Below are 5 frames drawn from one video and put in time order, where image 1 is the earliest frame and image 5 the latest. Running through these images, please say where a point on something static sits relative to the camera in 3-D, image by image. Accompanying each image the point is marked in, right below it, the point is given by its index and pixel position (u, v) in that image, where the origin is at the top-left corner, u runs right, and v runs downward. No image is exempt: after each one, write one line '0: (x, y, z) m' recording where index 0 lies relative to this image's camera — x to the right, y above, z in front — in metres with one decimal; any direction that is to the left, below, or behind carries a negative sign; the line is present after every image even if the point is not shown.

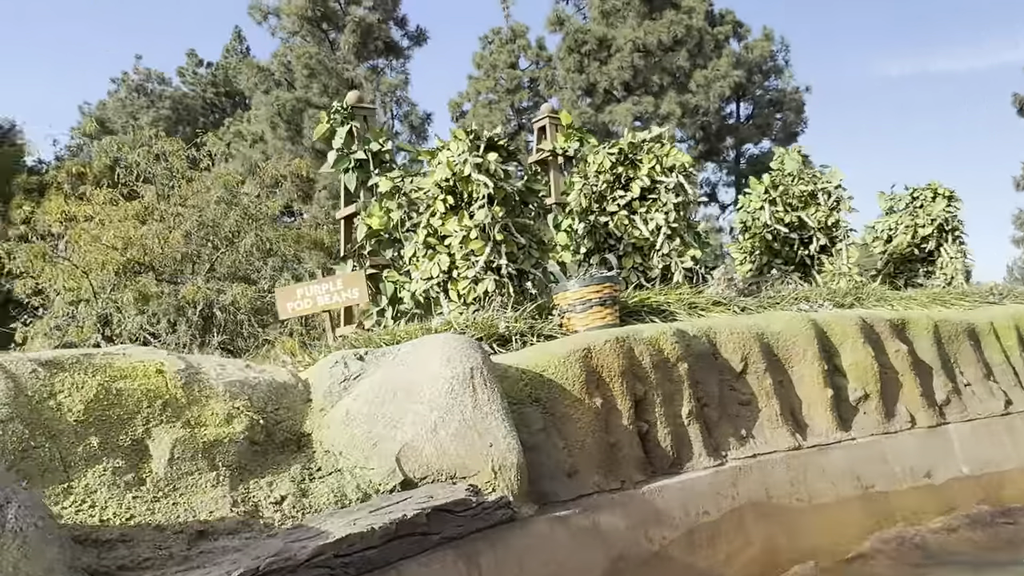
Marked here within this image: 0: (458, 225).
0: (-0.3, +0.3, +4.3) m
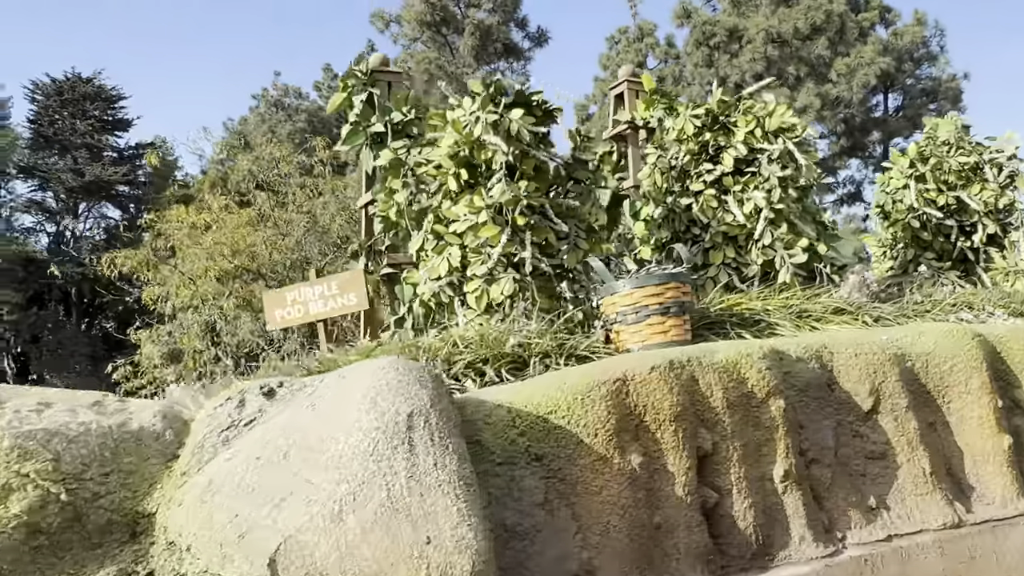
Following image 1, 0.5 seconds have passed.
0: (-0.2, +0.3, +3.2) m
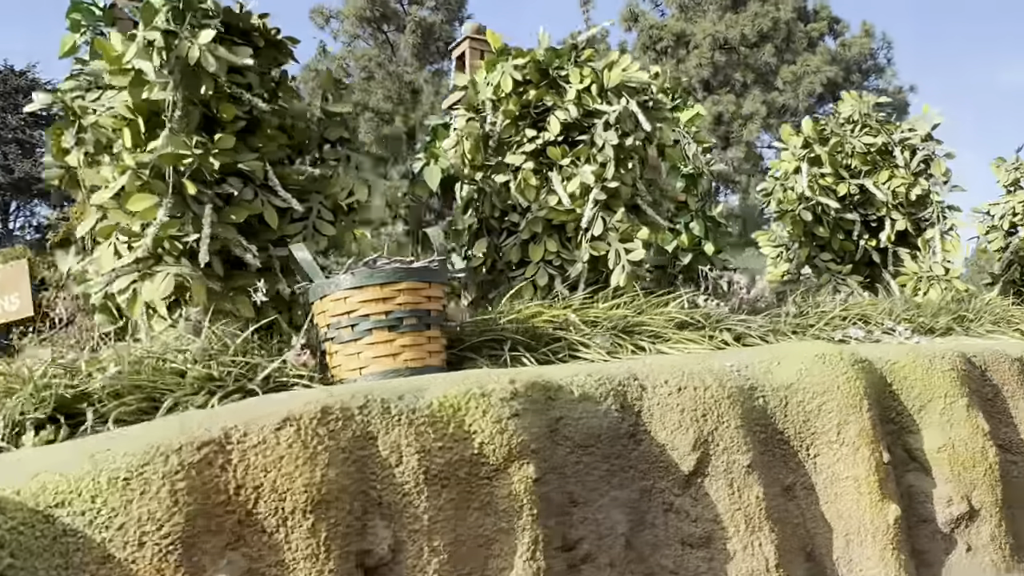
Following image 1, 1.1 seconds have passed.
0: (-1.0, +0.3, +2.2) m
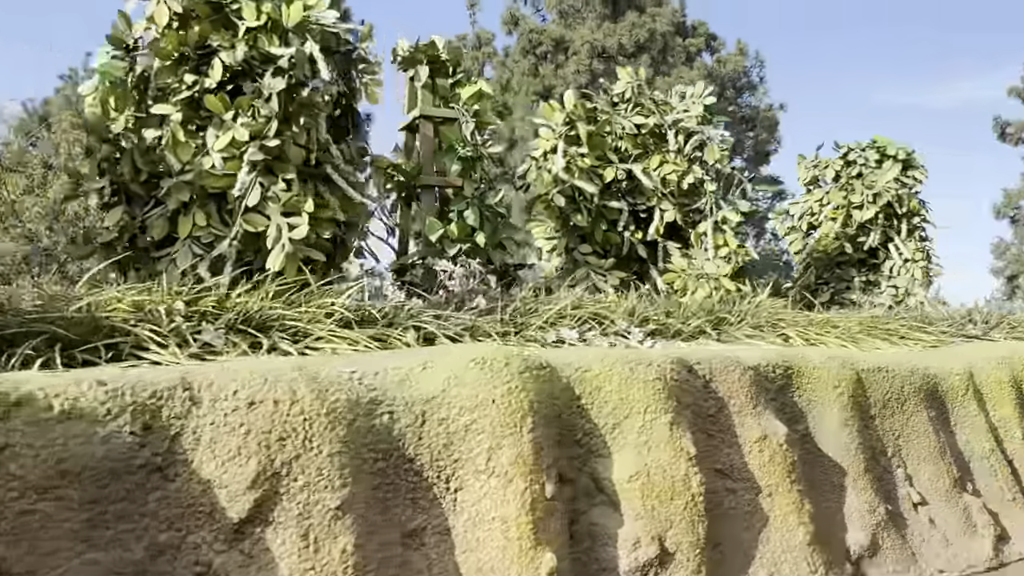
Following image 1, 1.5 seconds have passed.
0: (-1.8, +0.4, +1.5) m
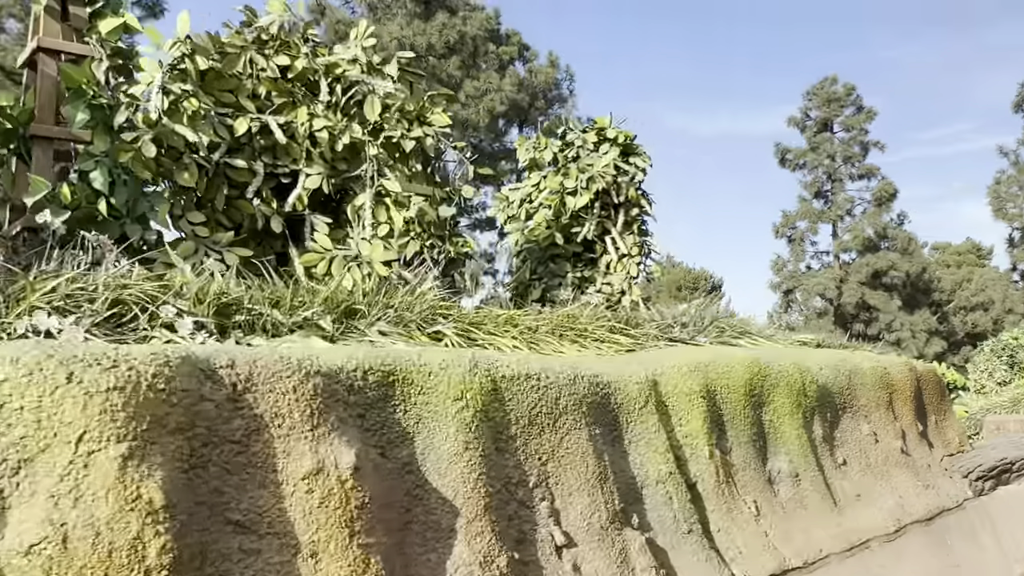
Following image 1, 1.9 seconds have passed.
0: (-2.6, +0.5, +0.3) m
